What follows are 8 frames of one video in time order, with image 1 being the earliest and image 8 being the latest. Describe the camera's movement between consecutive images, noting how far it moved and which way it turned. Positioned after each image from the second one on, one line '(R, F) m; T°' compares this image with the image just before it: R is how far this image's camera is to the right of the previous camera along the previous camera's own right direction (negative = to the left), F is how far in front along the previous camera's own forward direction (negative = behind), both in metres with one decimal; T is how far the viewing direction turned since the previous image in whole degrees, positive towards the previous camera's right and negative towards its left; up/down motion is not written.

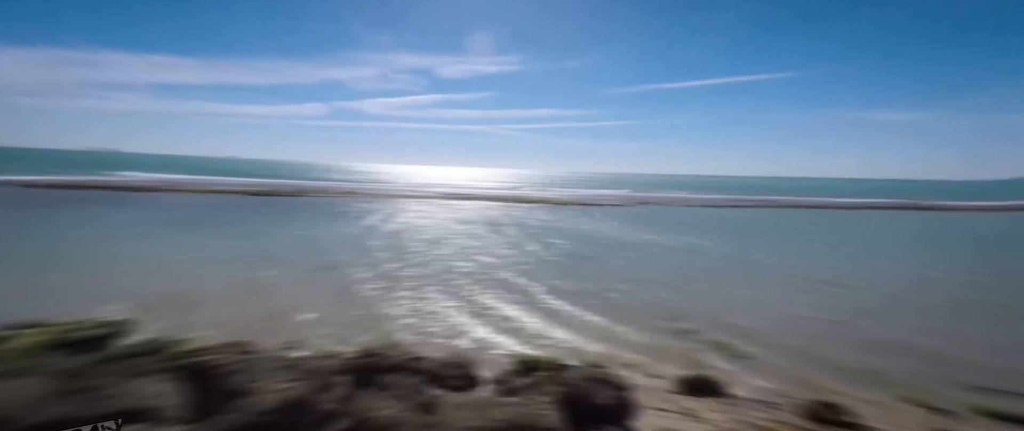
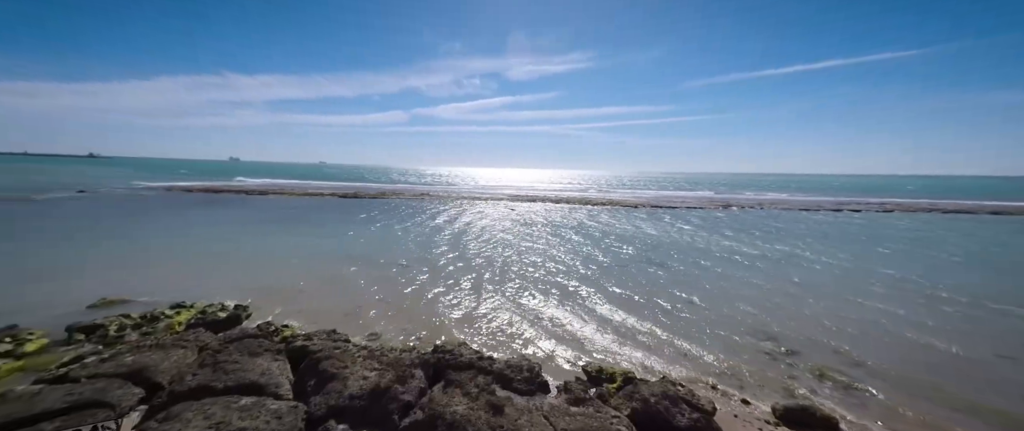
(-0.1, +0.7) m; -10°
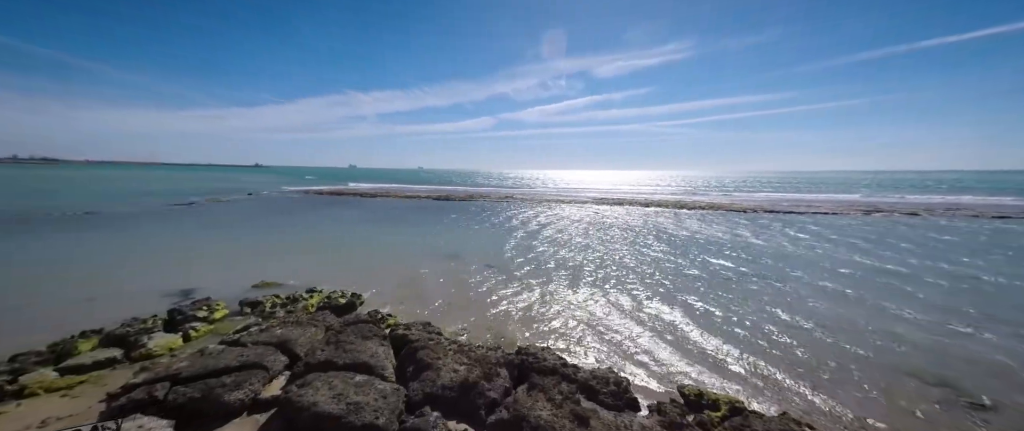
(+0.2, +0.8) m; -14°
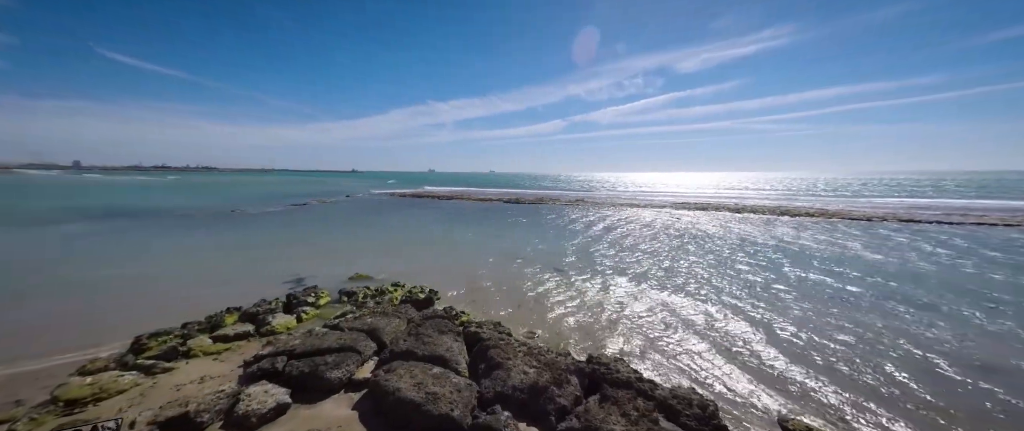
(-0.1, -0.2) m; -11°
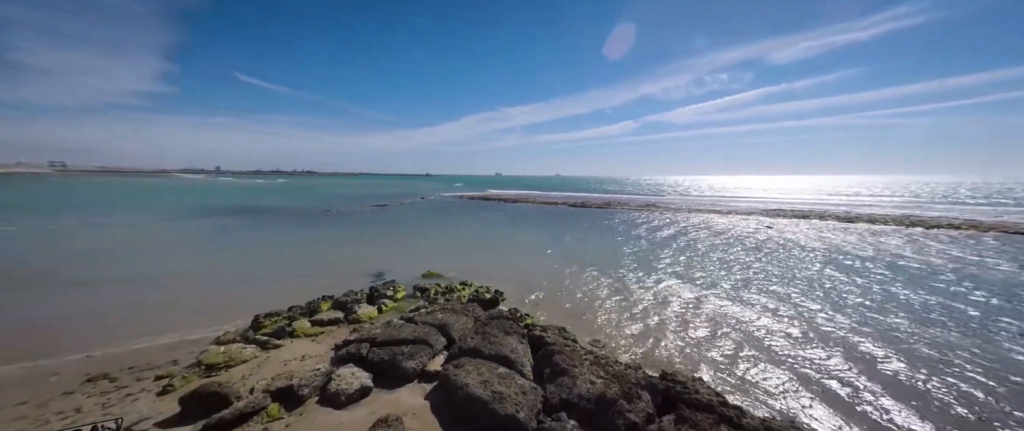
(-0.1, -0.1) m; -10°
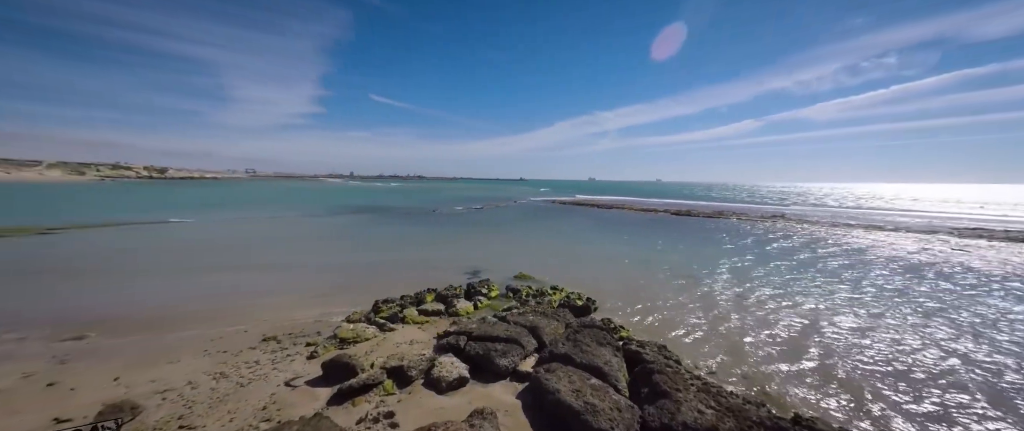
(-0.1, -0.2) m; -14°
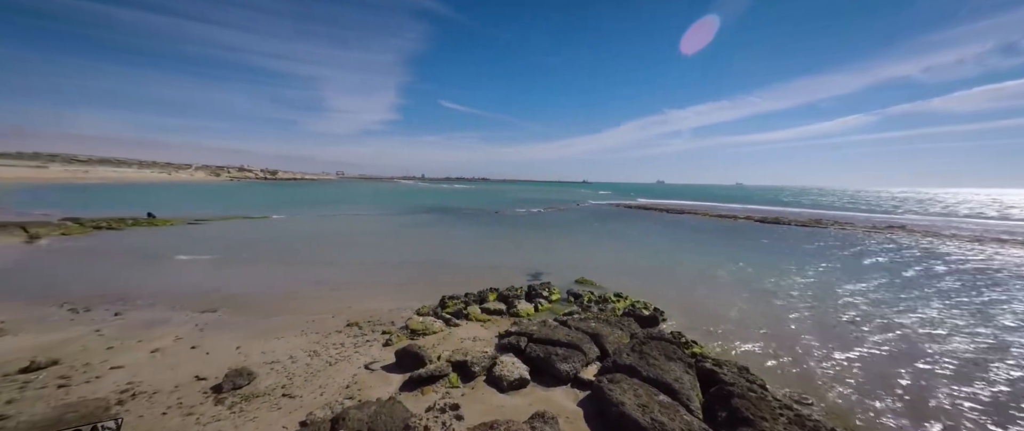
(-0.1, -0.1) m; -10°
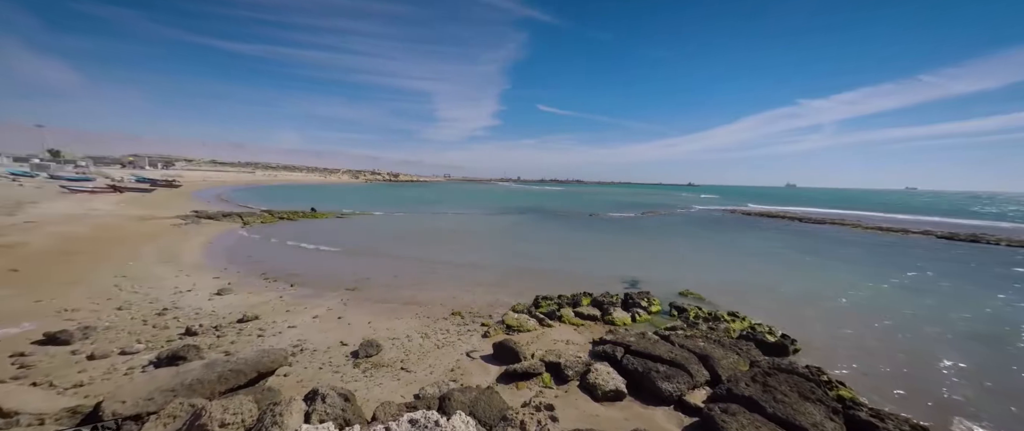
(0.0, -0.2) m; -15°
